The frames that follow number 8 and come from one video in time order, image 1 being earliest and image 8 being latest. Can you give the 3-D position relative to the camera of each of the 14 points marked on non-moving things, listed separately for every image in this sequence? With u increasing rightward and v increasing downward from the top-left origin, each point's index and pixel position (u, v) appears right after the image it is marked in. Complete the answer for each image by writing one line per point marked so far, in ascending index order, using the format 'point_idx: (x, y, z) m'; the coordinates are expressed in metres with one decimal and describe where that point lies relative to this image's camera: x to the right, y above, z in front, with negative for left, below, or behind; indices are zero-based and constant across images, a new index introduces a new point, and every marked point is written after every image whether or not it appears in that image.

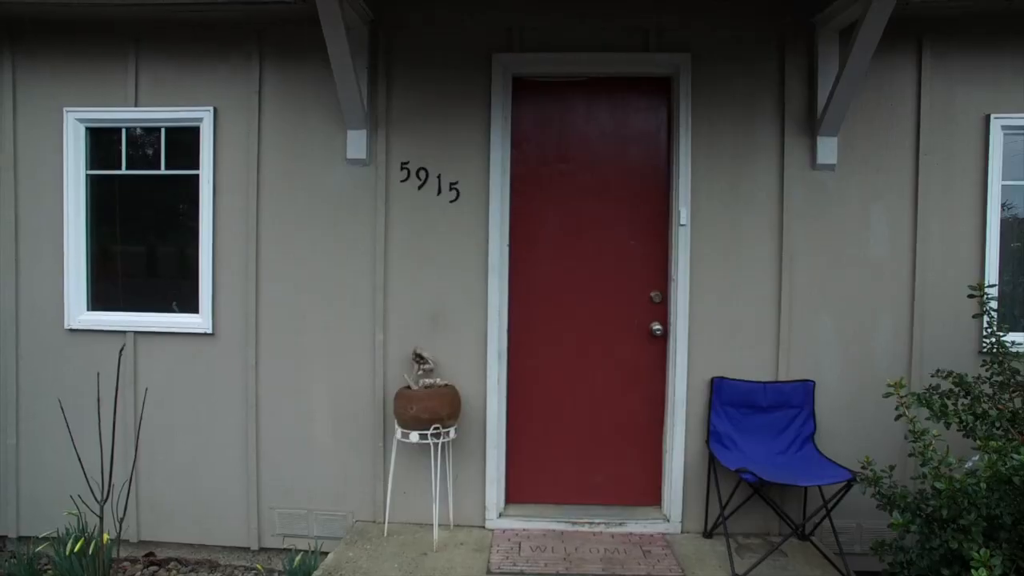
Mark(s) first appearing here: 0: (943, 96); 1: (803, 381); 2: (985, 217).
0: (+4.4, +2.0, +3.2) m
1: (+3.0, -0.9, +3.2) m
2: (+4.8, +0.7, +3.2) m
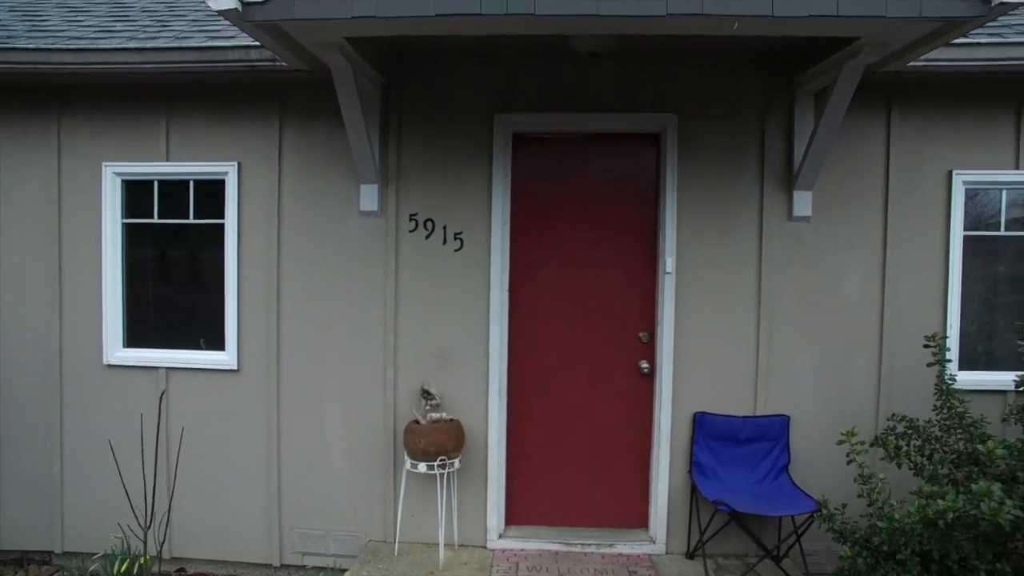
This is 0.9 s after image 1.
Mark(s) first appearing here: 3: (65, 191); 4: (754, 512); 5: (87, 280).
0: (+4.4, +1.5, +3.5) m
1: (+3.0, -1.4, +3.5) m
2: (+4.8, +0.3, +3.5) m
3: (-5.3, +1.2, +3.8) m
4: (+2.4, -2.2, +3.1) m
5: (-5.1, +0.1, +3.8) m
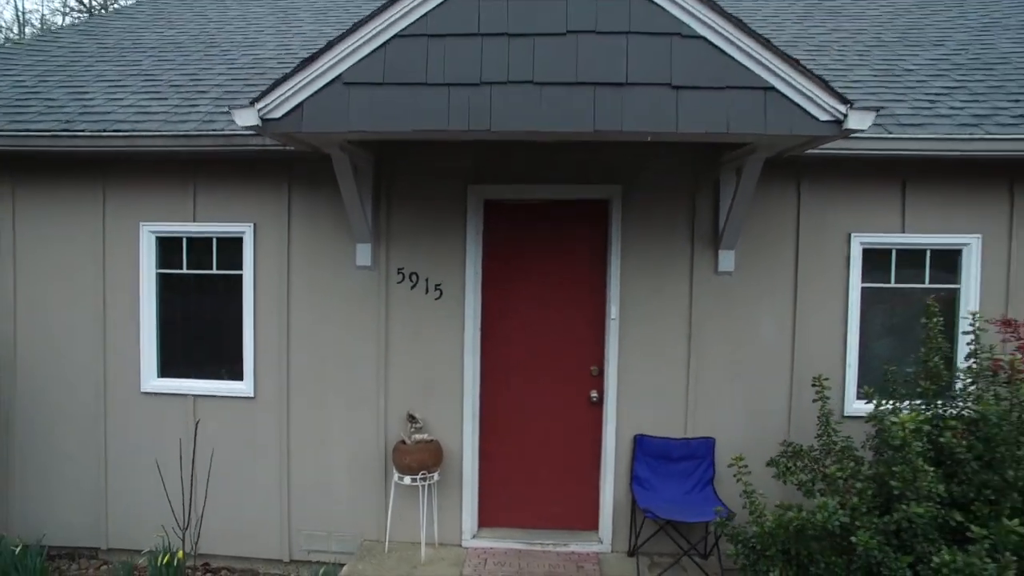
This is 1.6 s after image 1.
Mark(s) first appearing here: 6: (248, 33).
0: (+4.0, +0.9, +4.2) m
1: (+2.6, -2.0, +4.2) m
2: (+4.4, -0.3, +4.2) m
3: (-5.7, +0.6, +4.5) m
4: (+2.1, -2.7, +3.8) m
5: (-5.5, -0.5, +4.5) m
6: (-5.5, +5.2, +6.6) m
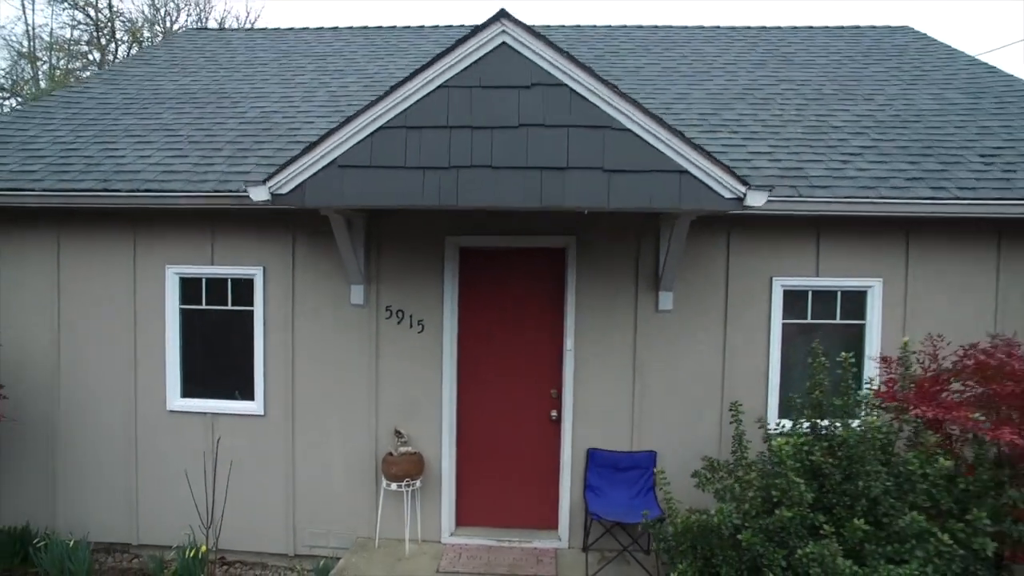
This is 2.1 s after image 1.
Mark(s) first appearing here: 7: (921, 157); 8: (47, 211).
0: (+3.6, +0.4, +4.9) m
1: (+2.1, -2.5, +4.9) m
2: (+4.0, -0.9, +4.9) m
3: (-6.2, +0.1, +5.3) m
4: (+1.6, -3.3, +4.6) m
5: (-5.9, -1.0, +5.3) m
6: (-5.9, +4.7, +7.3) m
7: (+6.8, +2.2, +5.3) m
8: (-7.7, +1.3, +5.3) m
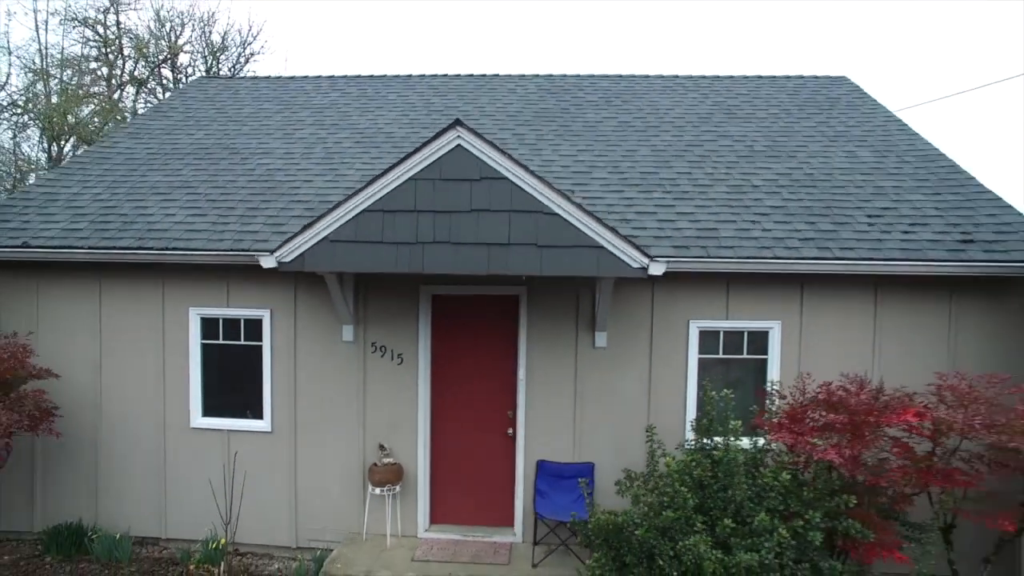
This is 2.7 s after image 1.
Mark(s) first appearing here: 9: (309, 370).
0: (+2.9, -0.4, +6.0) m
1: (+1.4, -3.3, +6.0) m
2: (+3.3, -1.6, +6.0) m
3: (-6.9, -0.7, +6.4) m
4: (+0.9, -4.1, +5.6) m
5: (-6.6, -1.8, +6.4) m
6: (-6.6, +4.0, +8.4) m
7: (+6.1, +1.4, +6.3) m
8: (-8.4, +0.5, +6.4) m
9: (-4.0, -1.6, +6.2) m
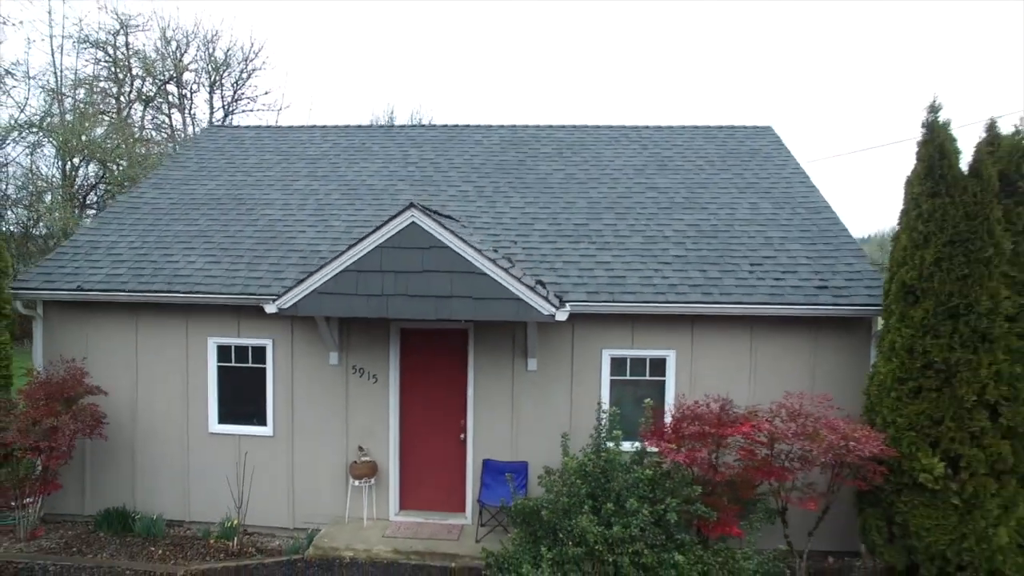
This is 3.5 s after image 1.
0: (+1.7, -1.2, +7.5) m
1: (+0.2, -4.1, +7.6) m
2: (+2.1, -2.5, +7.6) m
3: (-8.1, -1.6, +8.0) m
4: (-0.3, -4.9, +7.2) m
5: (-7.8, -2.6, +8.0) m
6: (-7.8, +3.1, +10.0) m
7: (+4.9, +0.5, +7.9) m
8: (-9.6, -0.3, +8.0) m
9: (-5.1, -2.4, +7.9) m
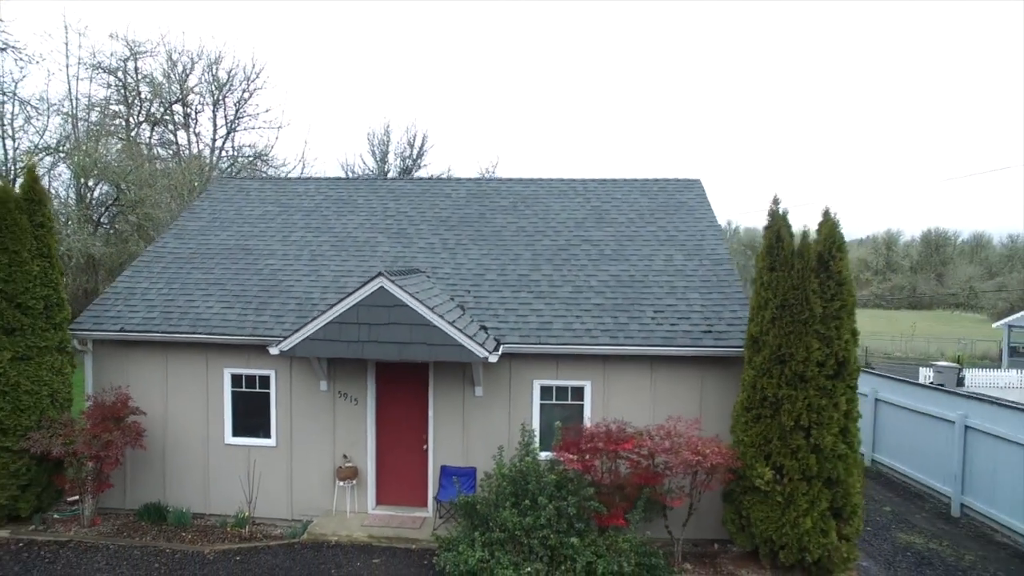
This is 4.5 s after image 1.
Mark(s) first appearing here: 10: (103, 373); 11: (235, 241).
0: (+0.2, -2.6, +9.6) m
1: (-1.3, -5.4, +9.7) m
2: (+0.6, -3.8, +9.6) m
3: (-9.5, -2.9, +10.1) m
4: (-1.8, -6.2, +9.3) m
5: (-9.3, -3.9, +10.1) m
6: (-9.3, +1.8, +12.0) m
7: (+3.4, -0.8, +9.9) m
8: (-11.1, -1.6, +10.1) m
9: (-6.6, -3.7, +9.9) m
10: (-13.0, -2.7, +10.1) m
11: (-10.4, +1.8, +12.0) m
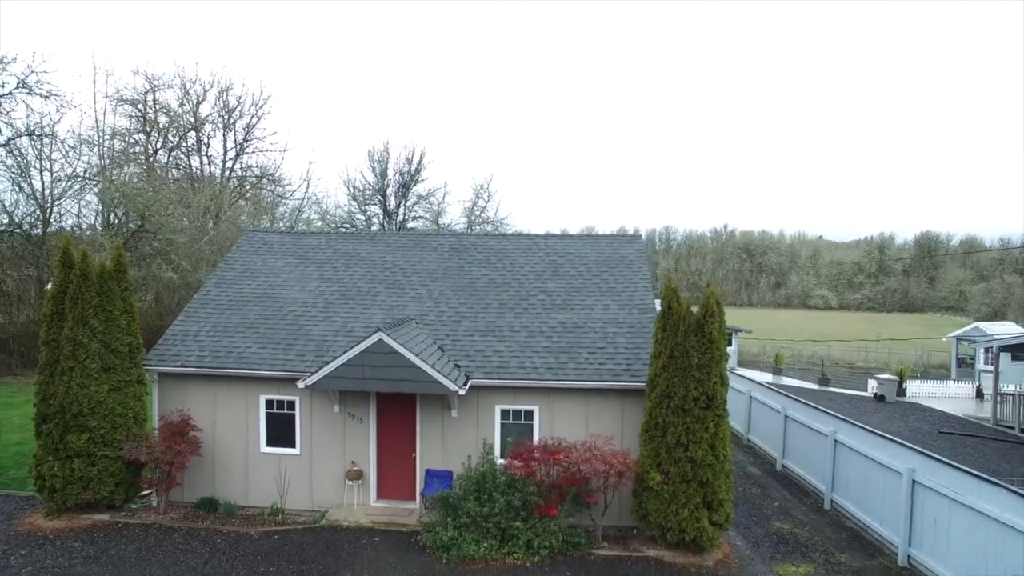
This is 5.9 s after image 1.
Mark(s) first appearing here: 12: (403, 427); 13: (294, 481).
0: (-1.1, -4.5, +12.7) m
1: (-2.6, -7.3, +12.8) m
2: (-0.7, -5.7, +12.7) m
3: (-10.9, -4.7, +13.2) m
4: (-3.1, -8.1, +12.5) m
5: (-10.6, -5.8, +13.2) m
6: (-10.6, 0.0, +15.1) m
7: (+2.1, -2.7, +13.0) m
8: (-12.4, -3.5, +13.1) m
9: (-7.9, -5.6, +13.0) m
10: (-14.3, -4.6, +13.2) m
11: (-11.7, -0.1, +15.1) m
12: (-4.5, -5.7, +13.0) m
13: (-9.0, -8.0, +13.2) m
